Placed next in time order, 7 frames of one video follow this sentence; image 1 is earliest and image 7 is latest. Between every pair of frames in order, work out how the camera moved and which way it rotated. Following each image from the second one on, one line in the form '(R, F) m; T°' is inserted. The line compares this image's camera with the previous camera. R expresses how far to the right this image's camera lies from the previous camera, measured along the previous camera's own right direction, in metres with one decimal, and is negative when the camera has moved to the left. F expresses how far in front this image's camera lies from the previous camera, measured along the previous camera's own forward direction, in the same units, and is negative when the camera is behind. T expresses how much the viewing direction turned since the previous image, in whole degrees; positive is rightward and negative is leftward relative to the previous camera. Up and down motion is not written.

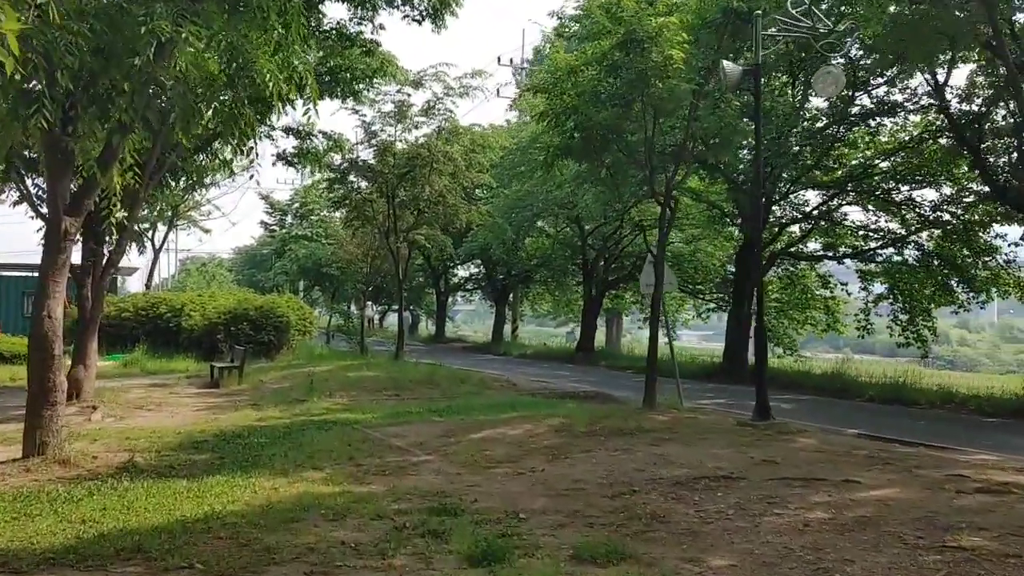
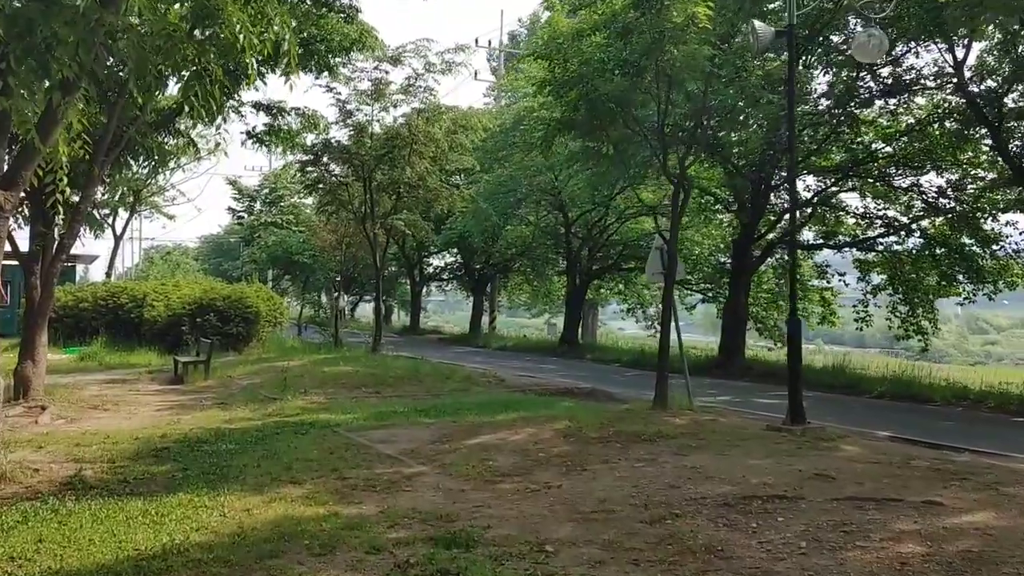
(-0.4, +1.3) m; +2°
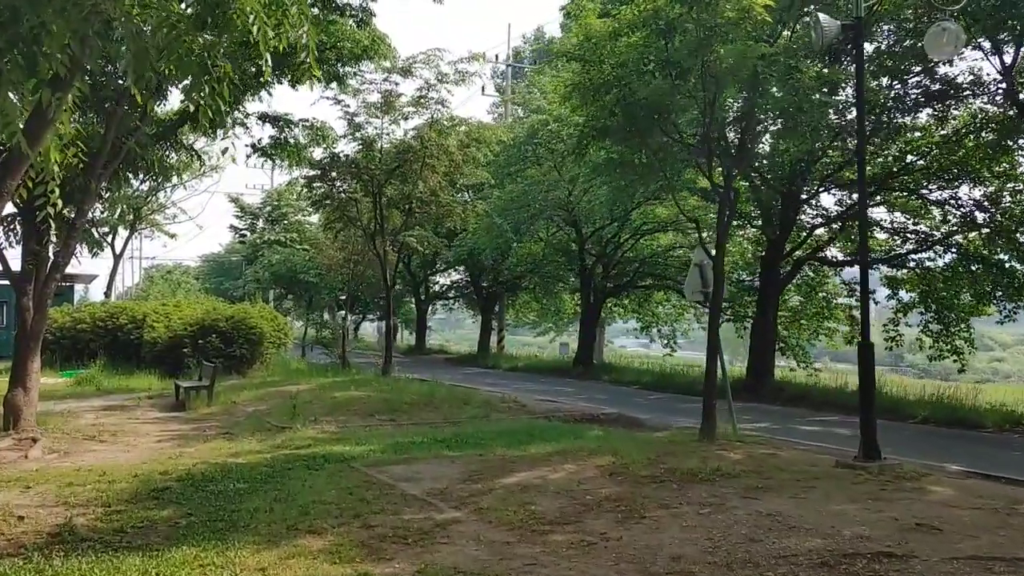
(-0.4, +1.0) m; 0°
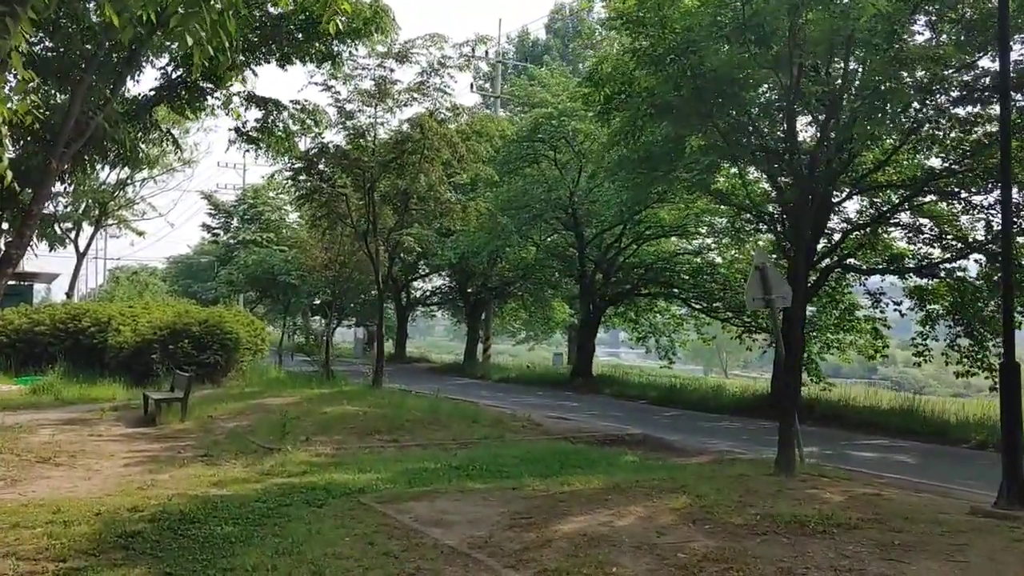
(-0.8, +1.8) m; +2°
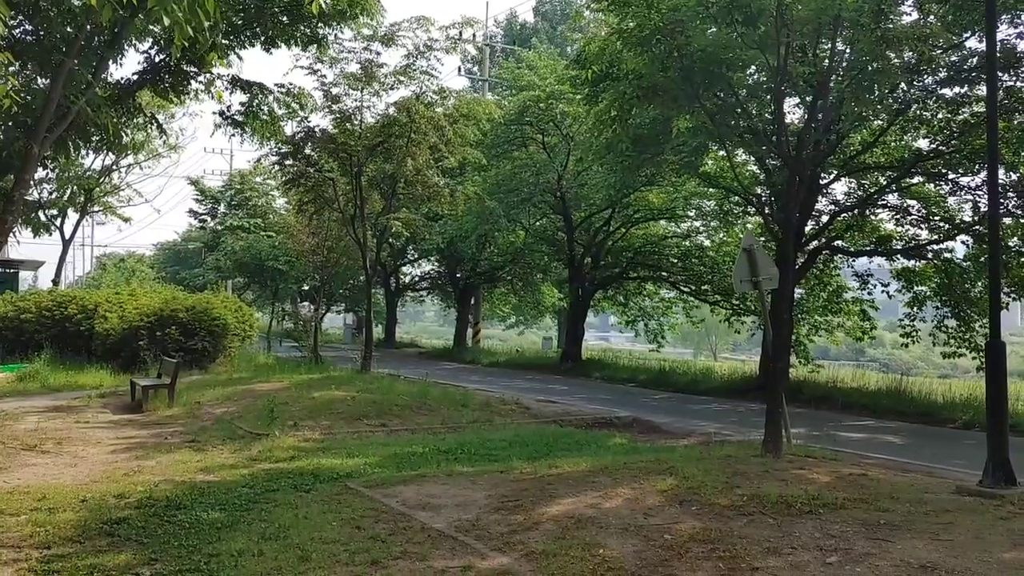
(0.0, 0.0) m; +1°
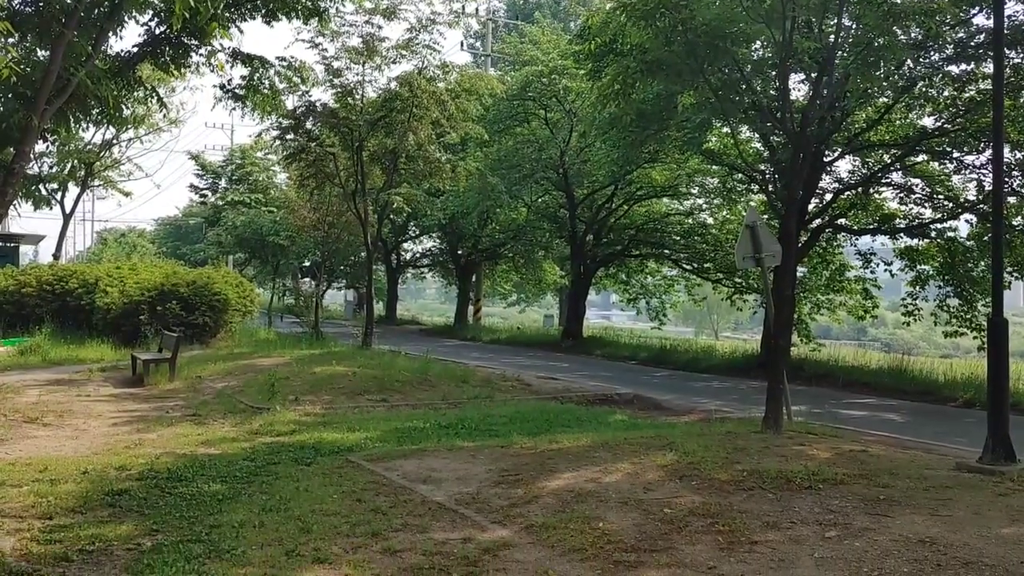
(0.0, 0.0) m; 0°
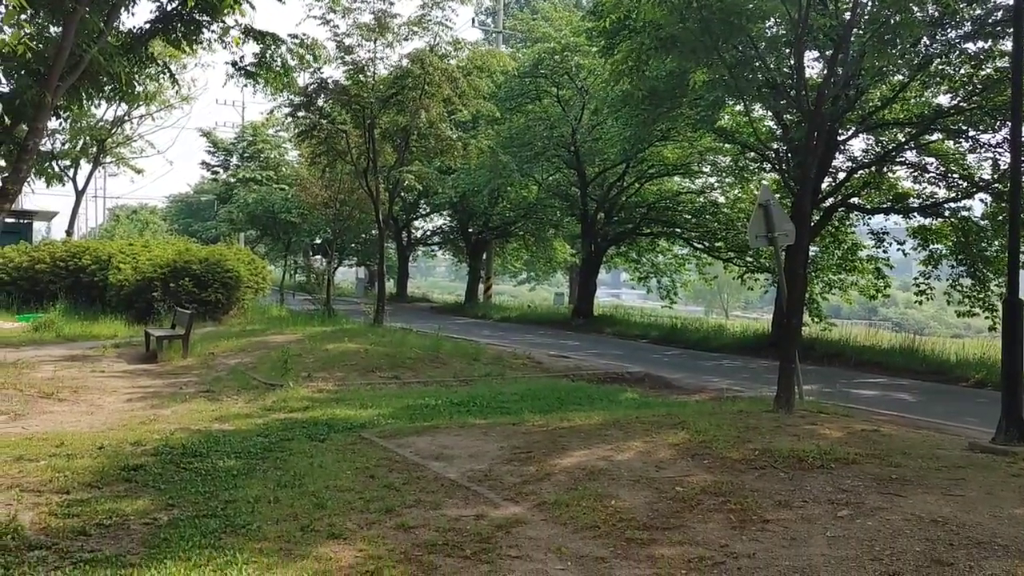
(0.0, 0.0) m; -1°
